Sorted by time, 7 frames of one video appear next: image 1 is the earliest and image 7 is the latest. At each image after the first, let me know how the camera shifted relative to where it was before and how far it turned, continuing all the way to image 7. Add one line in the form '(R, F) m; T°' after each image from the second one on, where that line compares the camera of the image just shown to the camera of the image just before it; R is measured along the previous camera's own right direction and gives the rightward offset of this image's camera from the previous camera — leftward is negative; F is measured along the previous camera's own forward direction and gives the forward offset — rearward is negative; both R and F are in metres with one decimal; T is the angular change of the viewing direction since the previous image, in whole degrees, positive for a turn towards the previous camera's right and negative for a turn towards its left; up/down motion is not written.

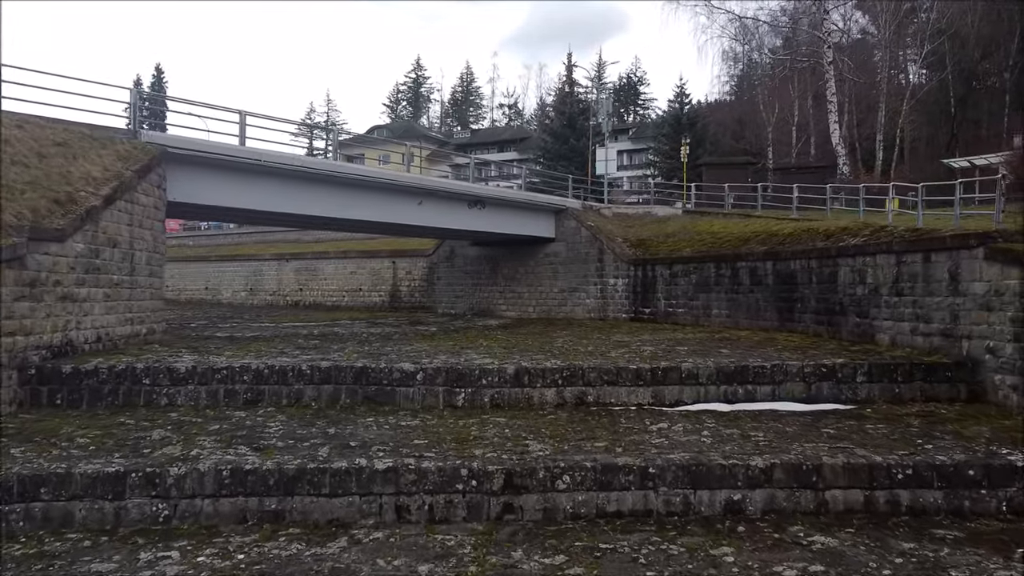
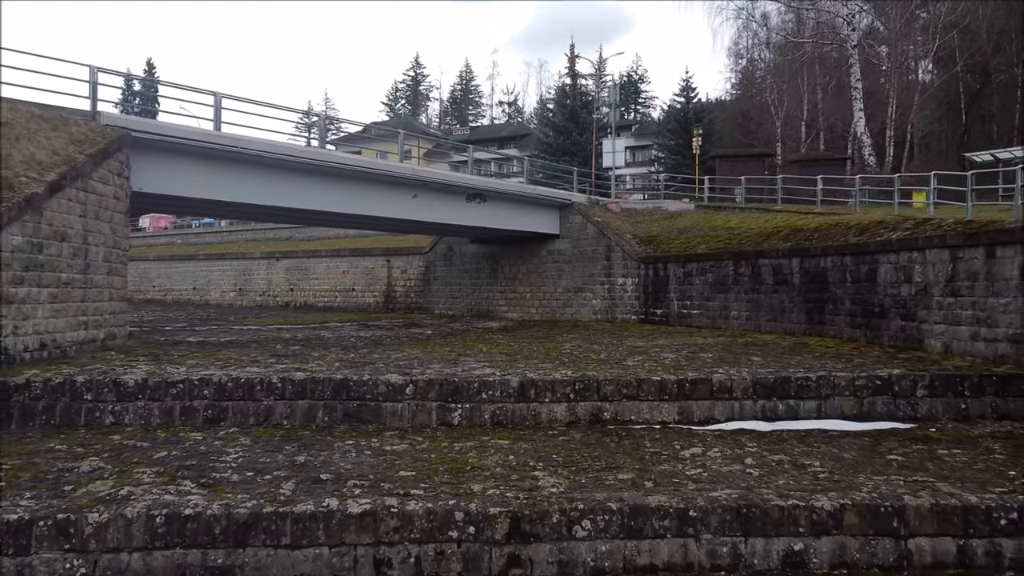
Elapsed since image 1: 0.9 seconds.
(-0.1, +1.3) m; 0°
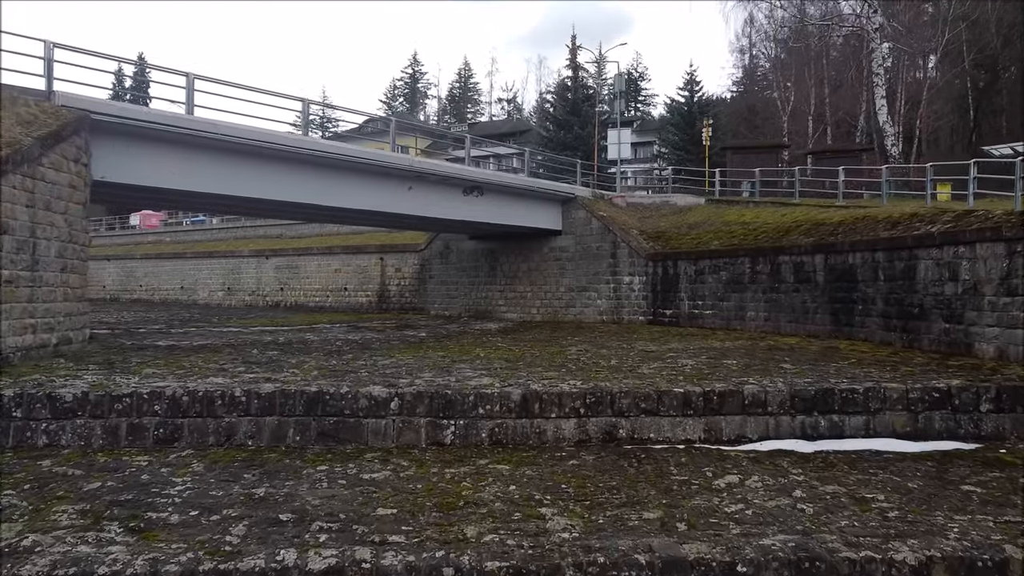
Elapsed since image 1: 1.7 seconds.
(0.0, +1.1) m; 0°
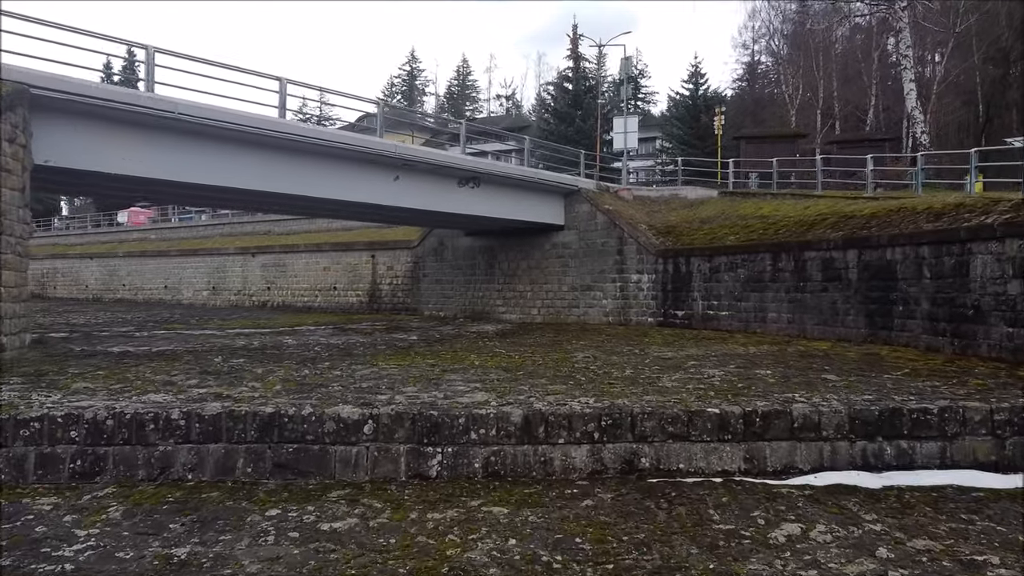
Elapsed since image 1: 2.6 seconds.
(0.0, +1.2) m; 0°
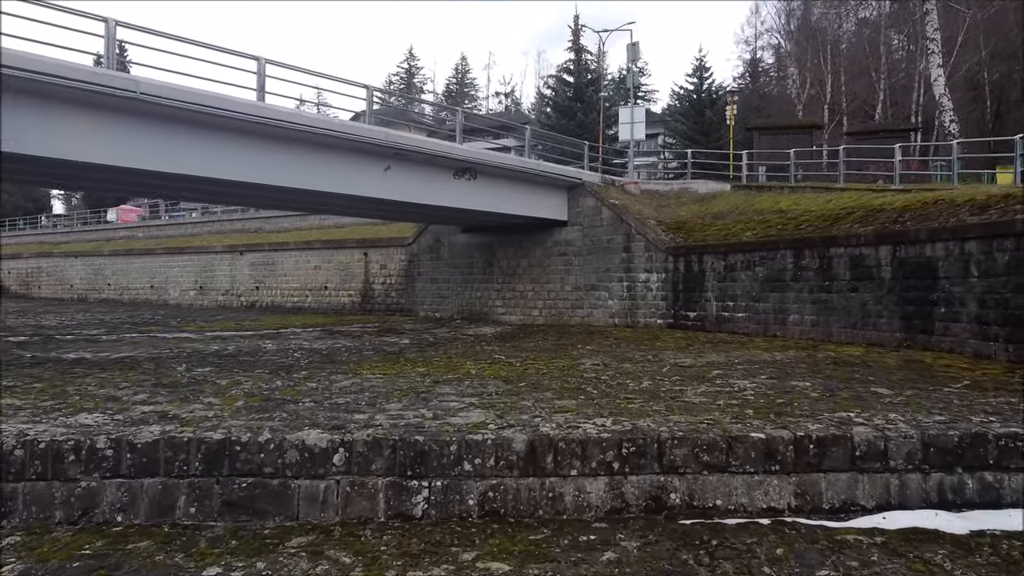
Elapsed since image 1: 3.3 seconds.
(0.0, +1.0) m; 0°
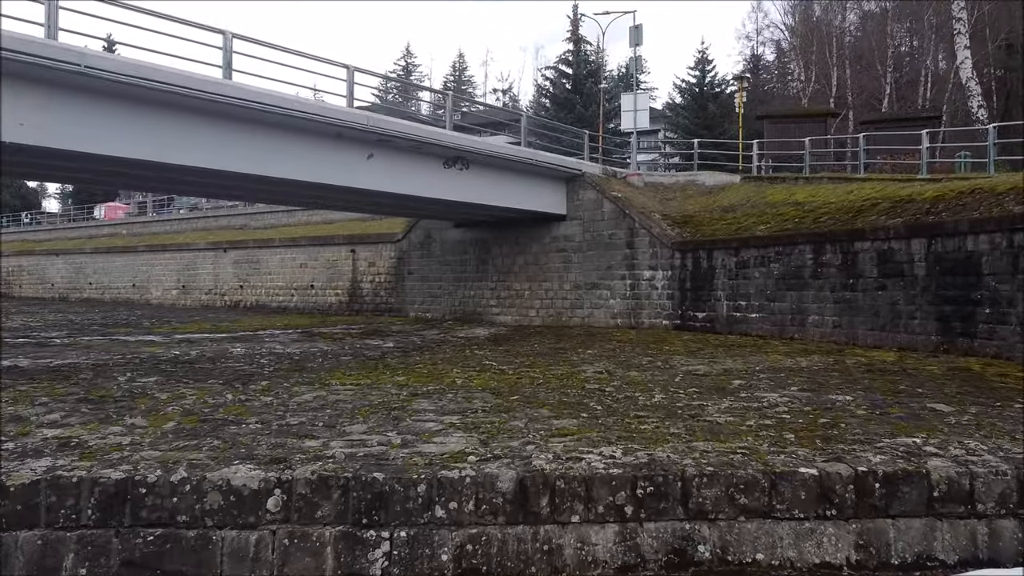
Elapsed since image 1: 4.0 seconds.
(+0.1, +1.0) m; 0°
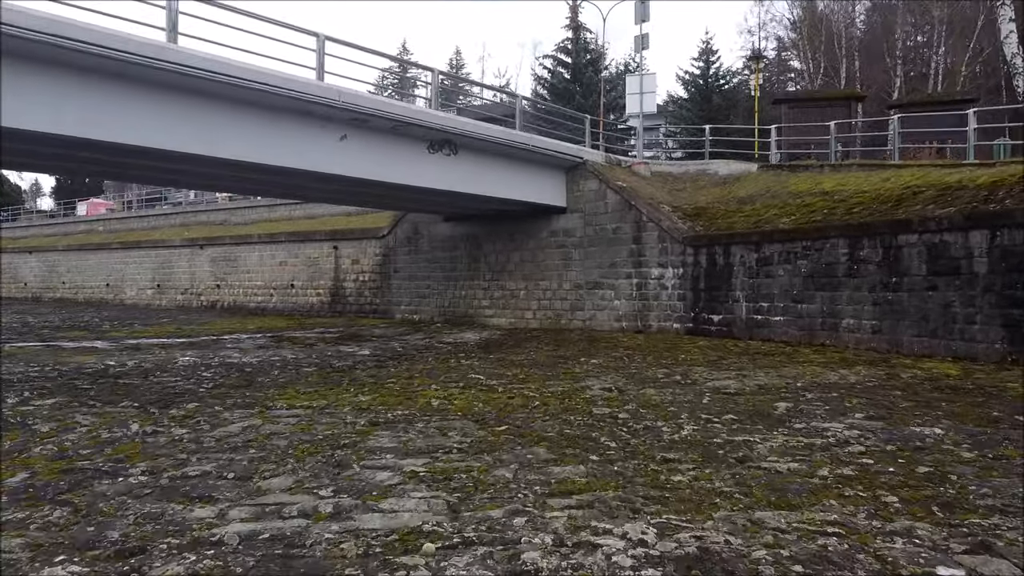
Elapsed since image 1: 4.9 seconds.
(+0.1, +1.3) m; 0°
